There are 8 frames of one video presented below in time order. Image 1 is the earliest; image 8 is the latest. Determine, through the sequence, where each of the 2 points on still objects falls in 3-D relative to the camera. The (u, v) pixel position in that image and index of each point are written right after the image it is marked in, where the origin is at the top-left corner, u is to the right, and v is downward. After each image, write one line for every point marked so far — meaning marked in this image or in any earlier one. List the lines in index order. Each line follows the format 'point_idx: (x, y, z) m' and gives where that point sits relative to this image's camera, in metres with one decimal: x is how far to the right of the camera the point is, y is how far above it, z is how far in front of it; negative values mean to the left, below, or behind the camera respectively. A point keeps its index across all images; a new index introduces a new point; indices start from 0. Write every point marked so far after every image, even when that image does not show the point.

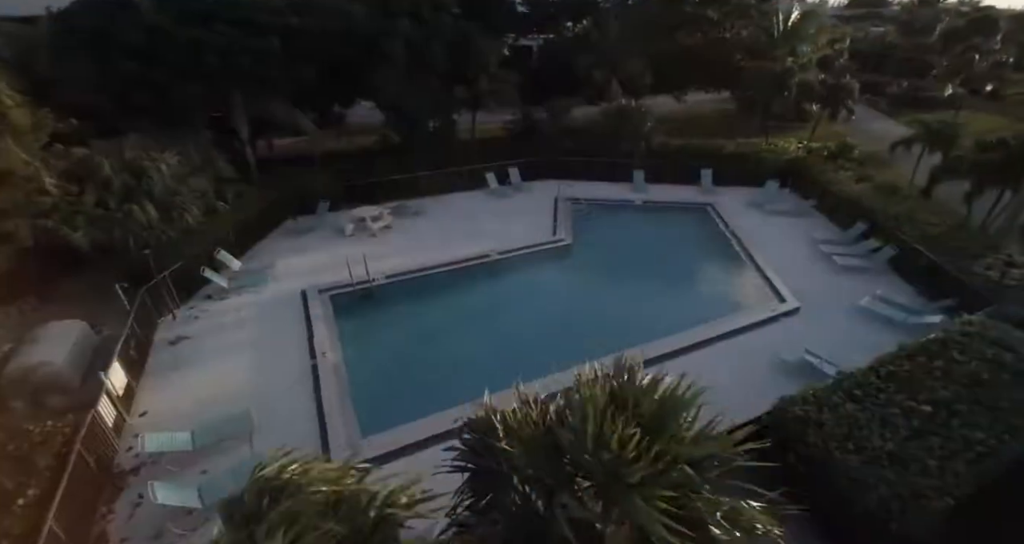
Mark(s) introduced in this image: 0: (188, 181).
0: (-9.6, +2.7, +14.7) m
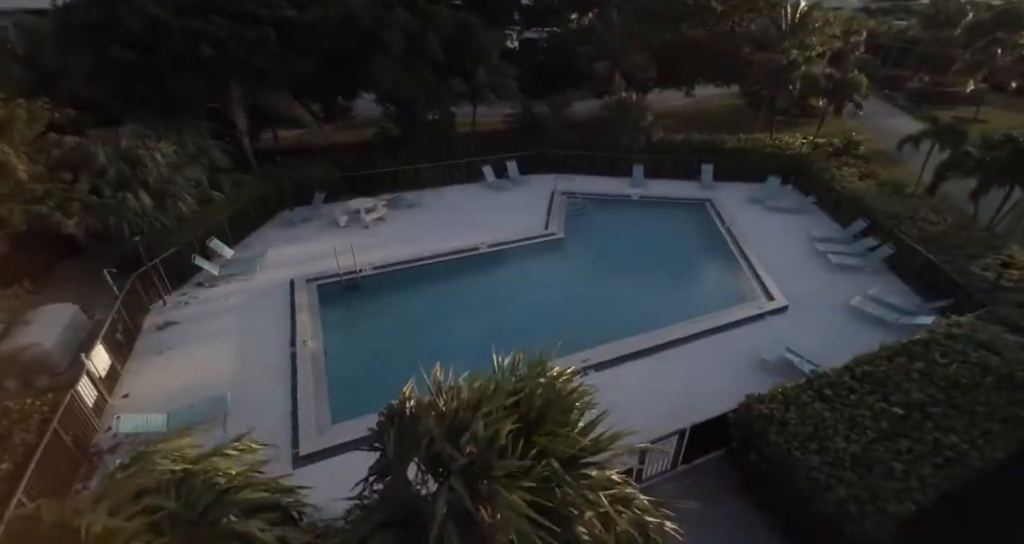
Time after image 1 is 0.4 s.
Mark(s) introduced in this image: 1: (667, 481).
0: (-9.9, +3.1, +15.0) m
1: (+2.7, -3.6, +8.6) m
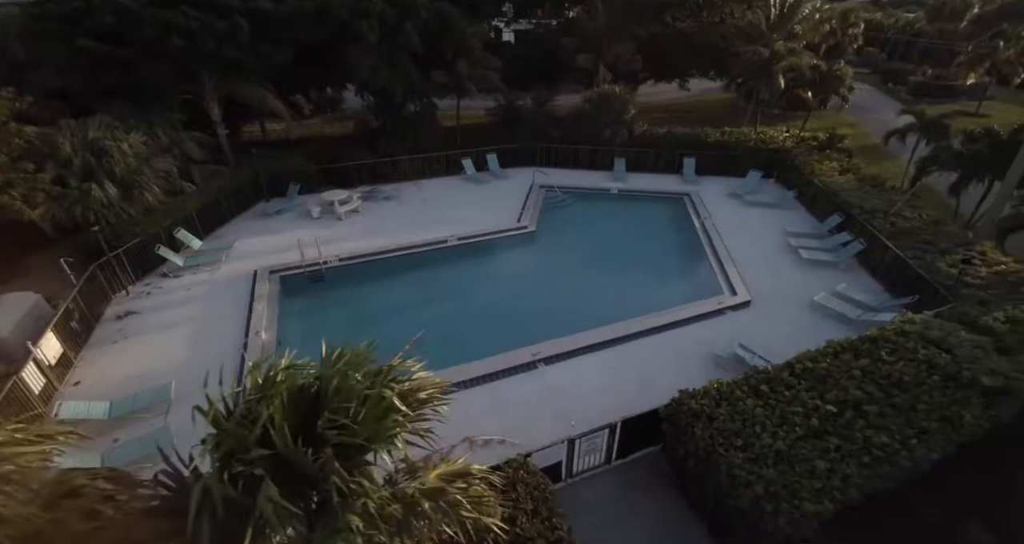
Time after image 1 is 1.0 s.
0: (-10.9, +3.3, +15.2) m
1: (+1.5, -3.5, +8.5) m
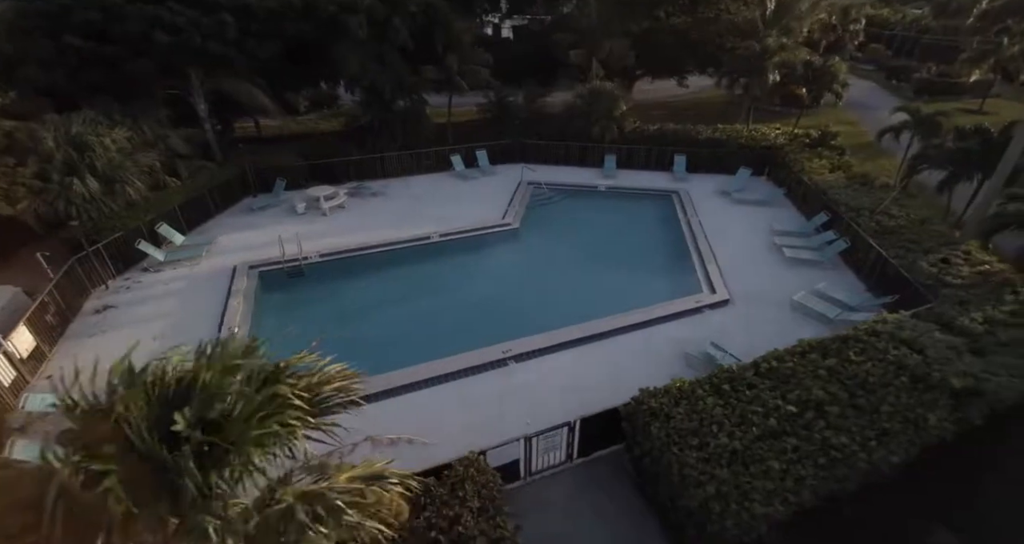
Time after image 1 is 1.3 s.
0: (-11.5, +3.5, +15.2) m
1: (+0.8, -3.4, +8.5) m
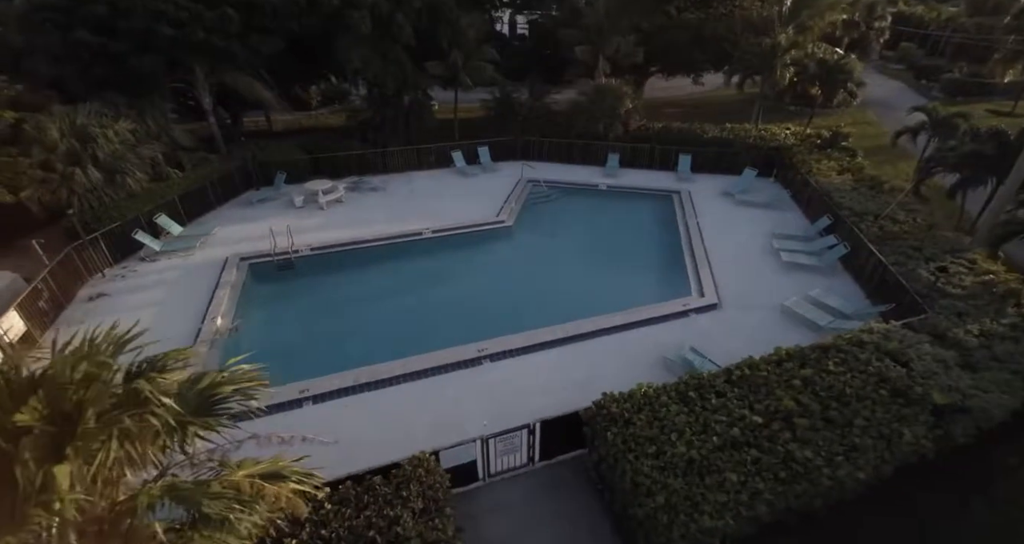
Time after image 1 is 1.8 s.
0: (-11.7, +3.9, +15.6) m
1: (+0.1, -3.4, +8.3) m
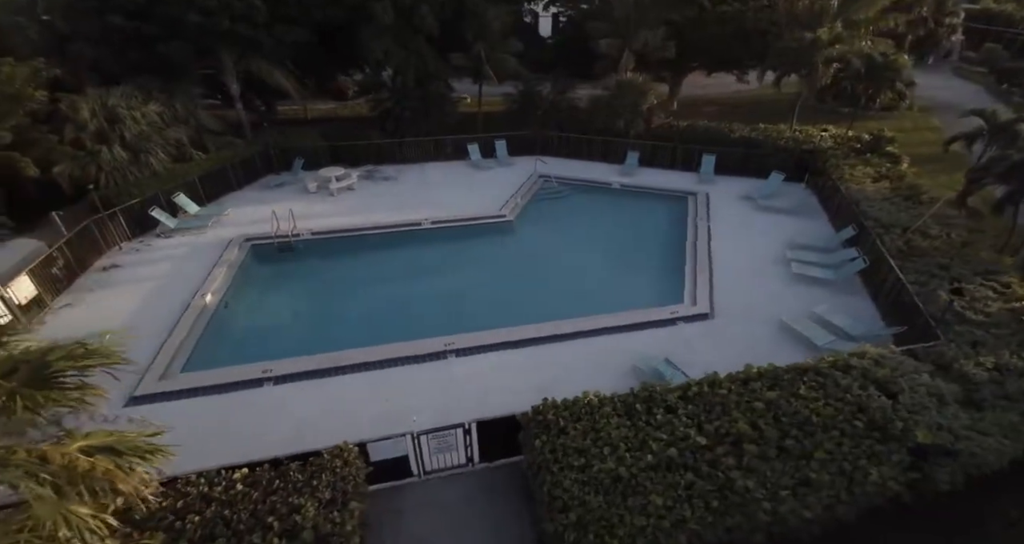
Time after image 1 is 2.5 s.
0: (-11.4, +4.7, +16.5) m
1: (-0.9, -3.3, +8.1) m
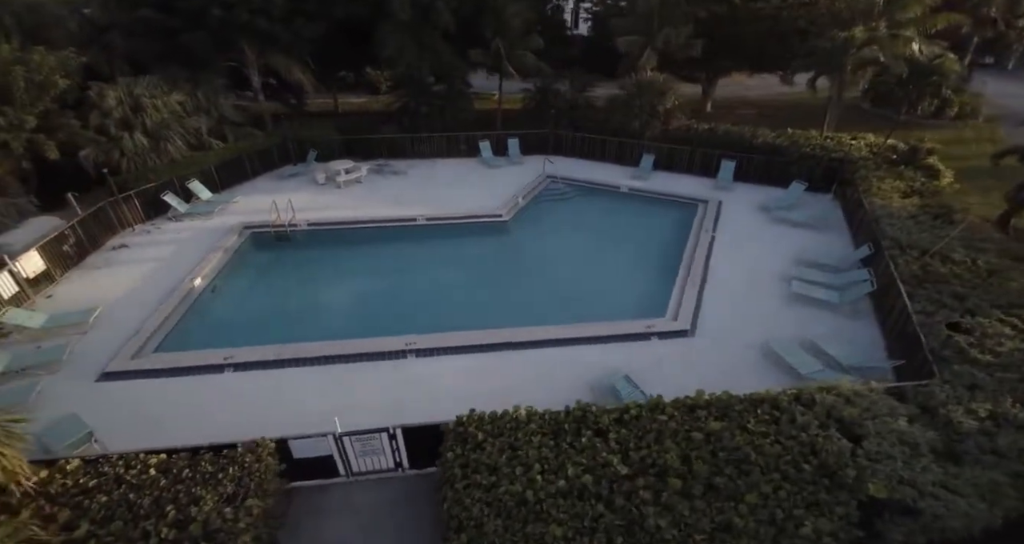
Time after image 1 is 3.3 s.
0: (-11.3, +5.3, +17.2) m
1: (-2.1, -3.3, +8.0) m
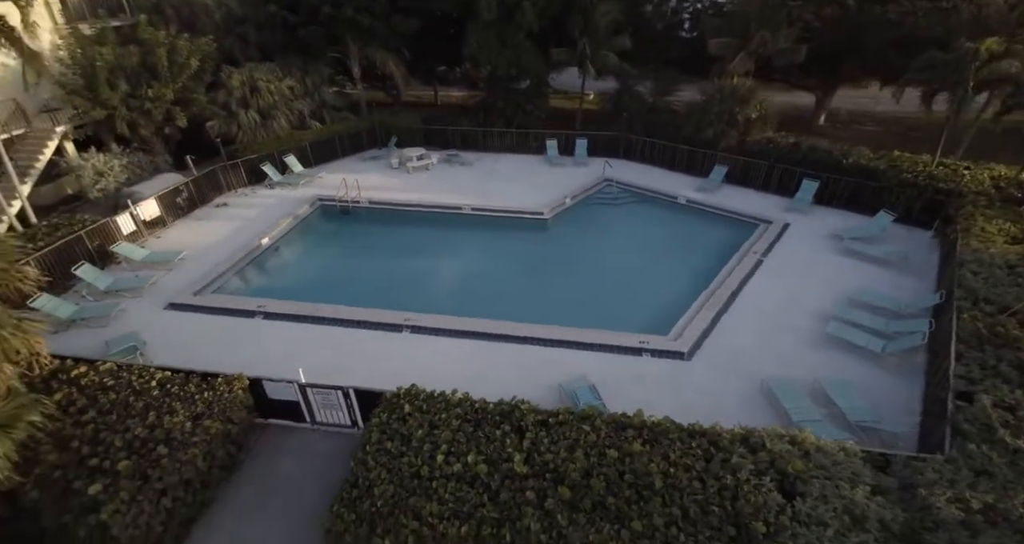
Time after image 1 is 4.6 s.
0: (-8.6, +6.8, +19.7) m
1: (-3.0, -2.9, +8.8) m
